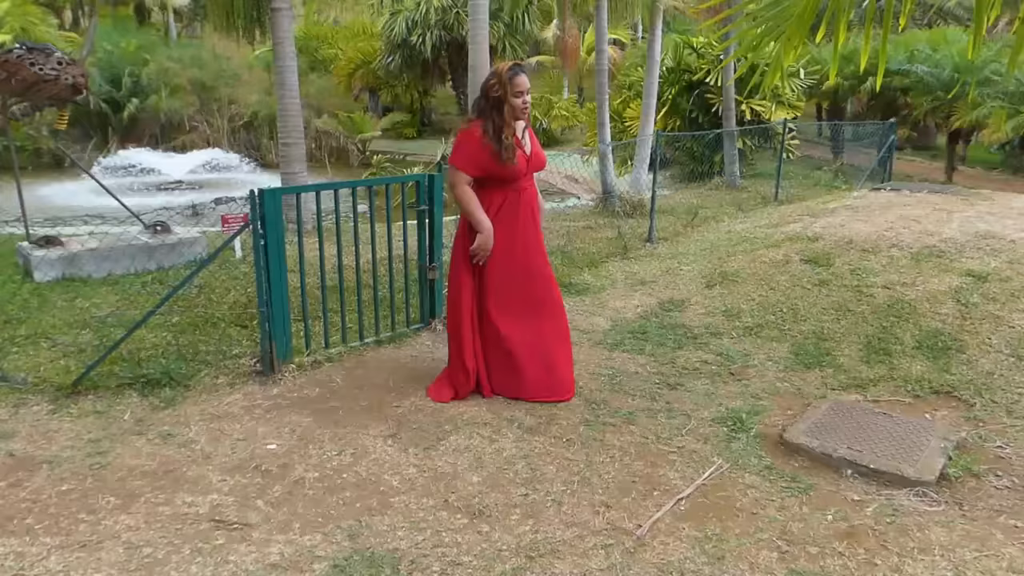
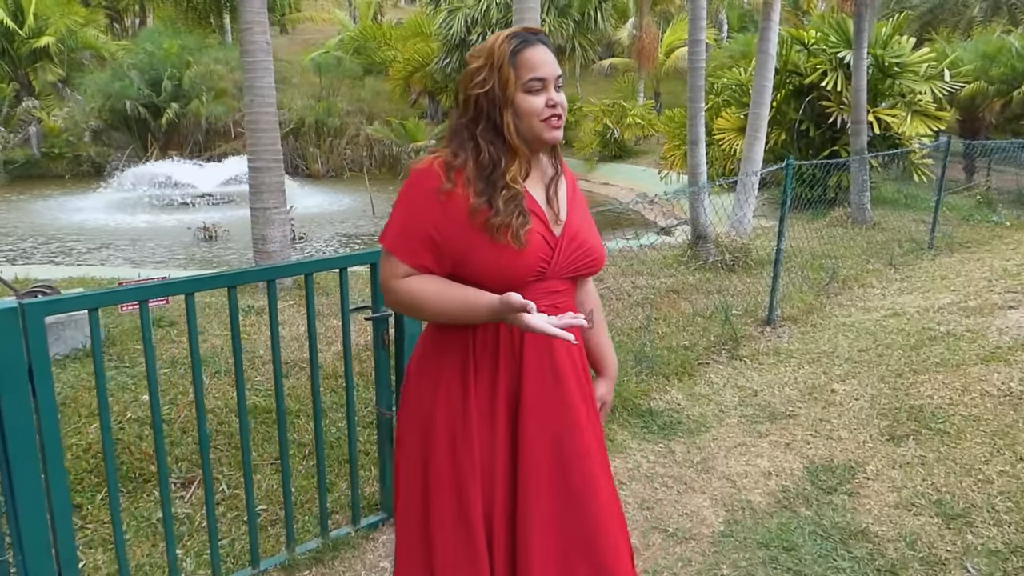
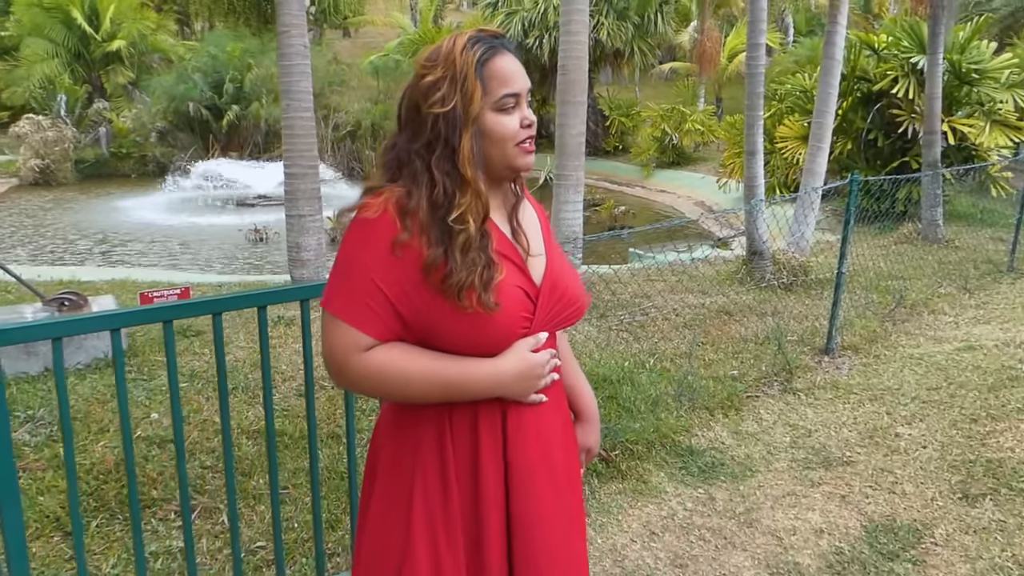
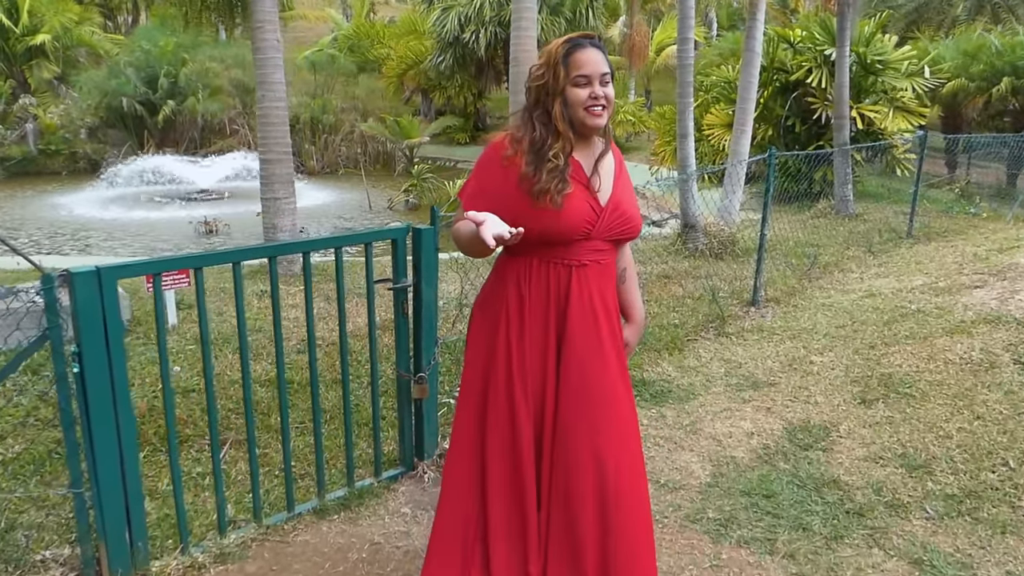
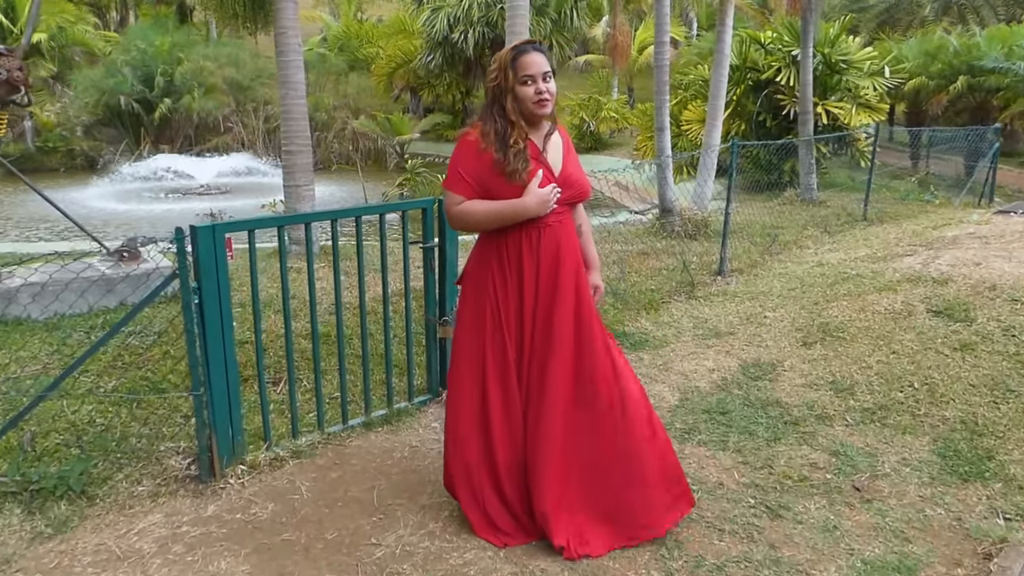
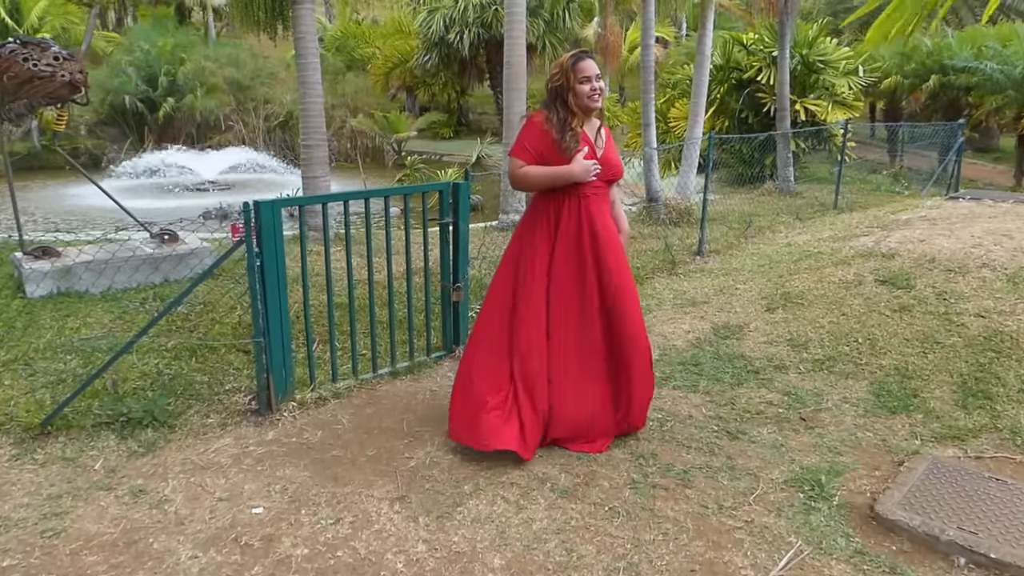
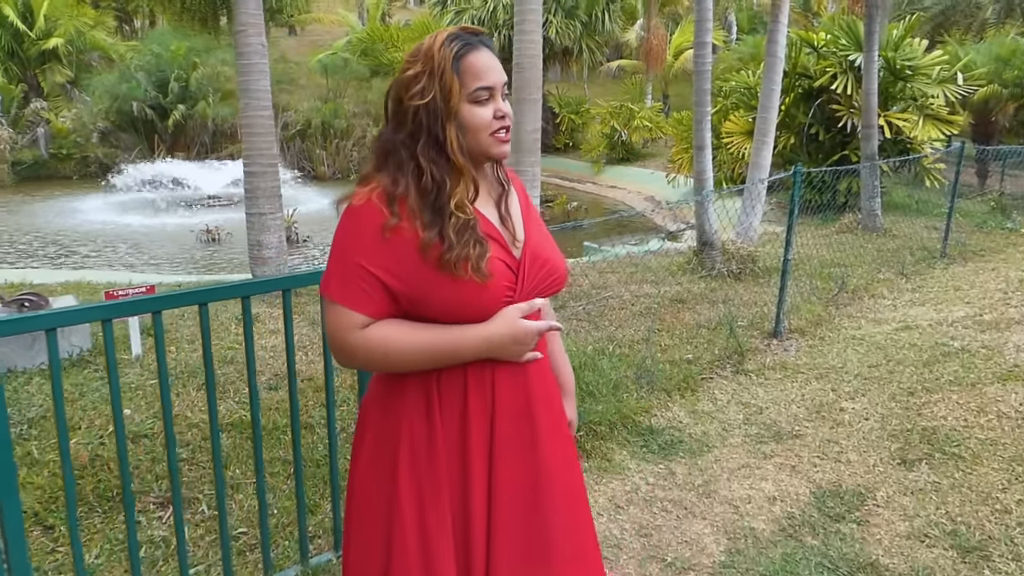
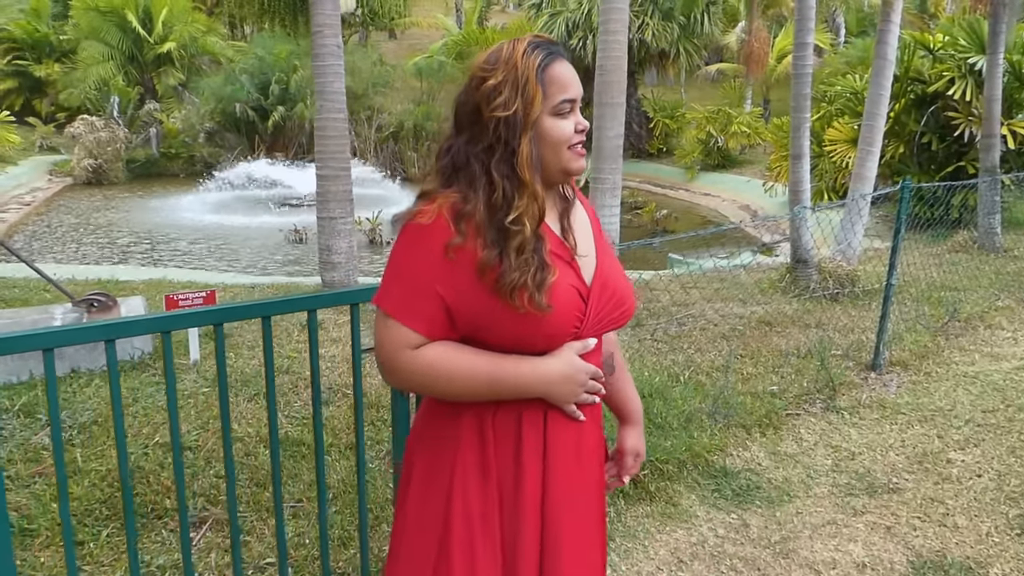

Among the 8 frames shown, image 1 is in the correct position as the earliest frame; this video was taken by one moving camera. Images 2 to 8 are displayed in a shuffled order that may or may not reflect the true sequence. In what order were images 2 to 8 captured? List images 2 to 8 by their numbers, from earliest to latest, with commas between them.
6, 5, 4, 2, 7, 3, 8
